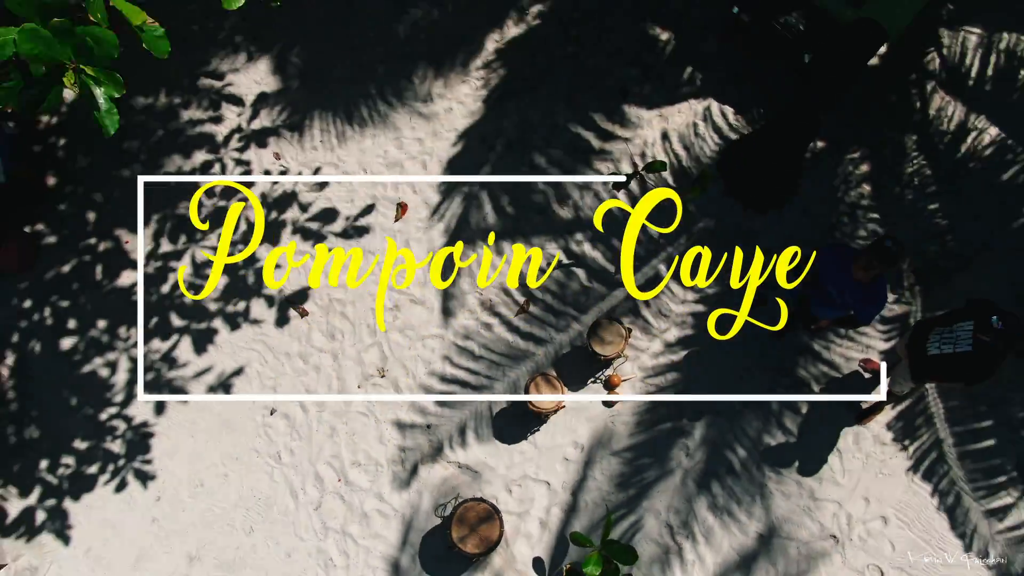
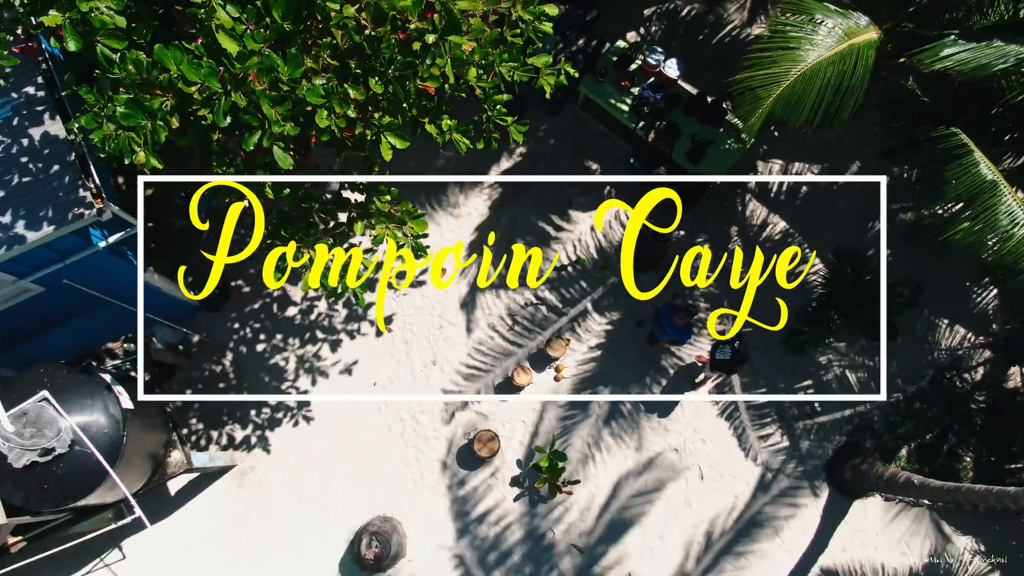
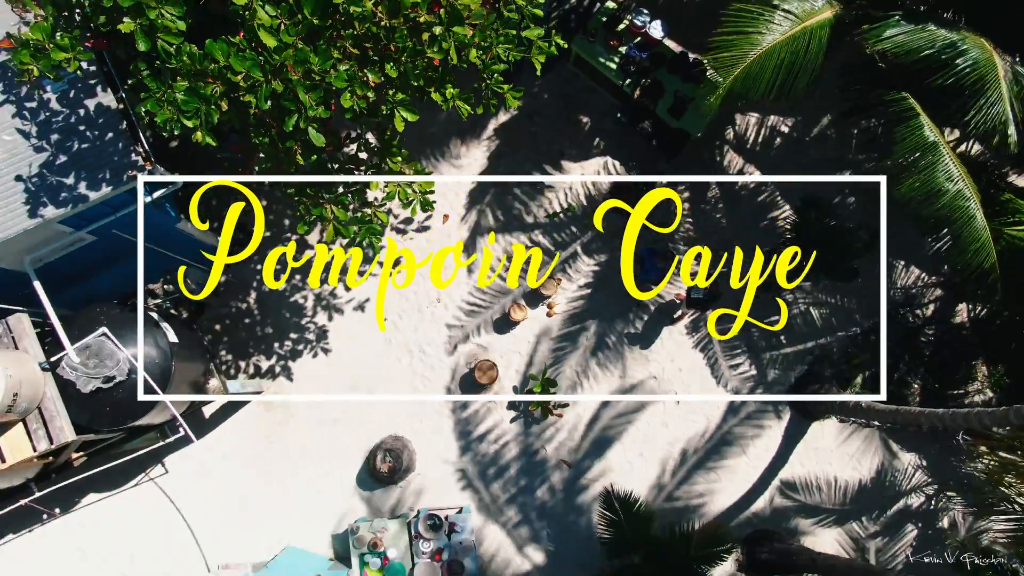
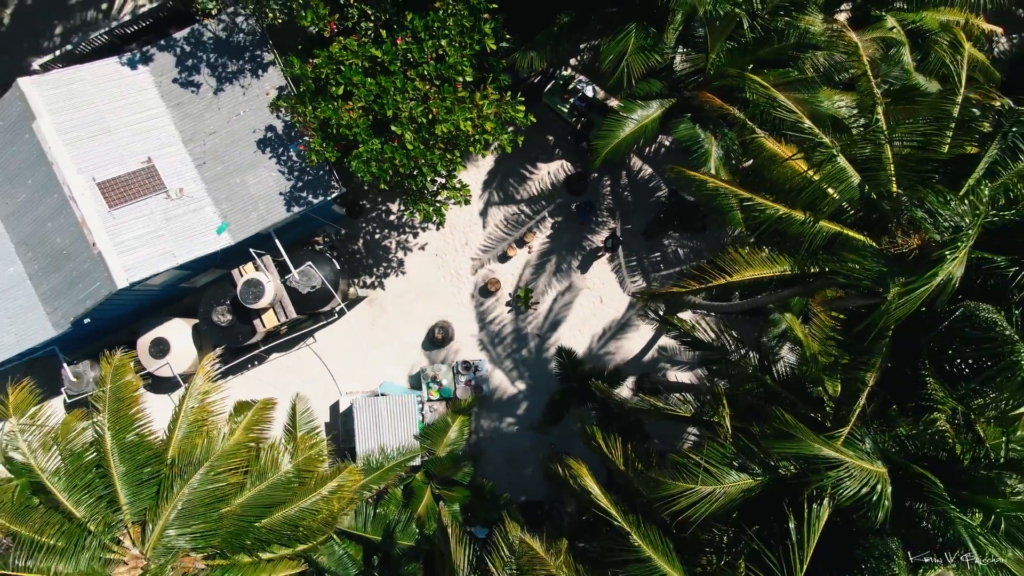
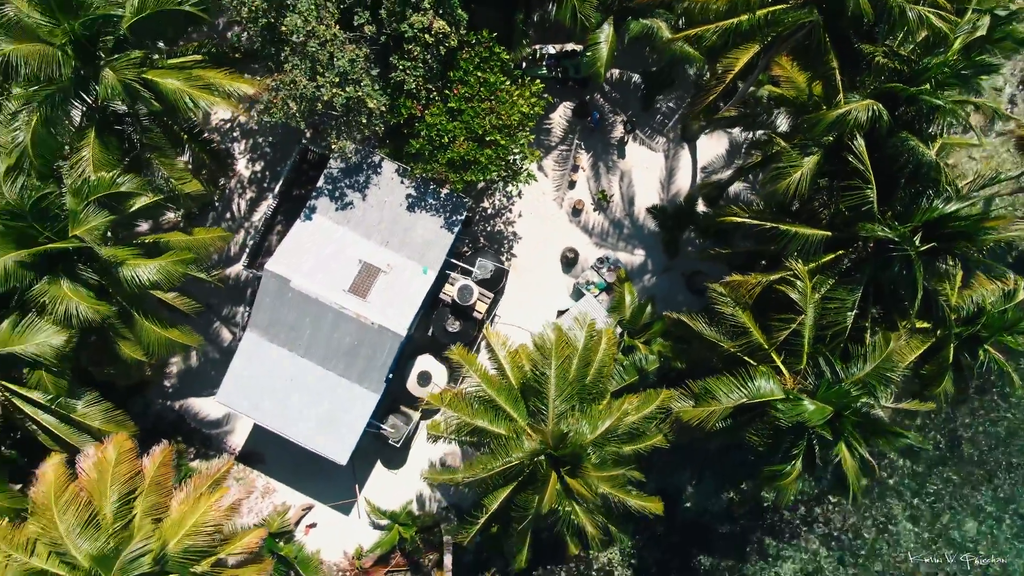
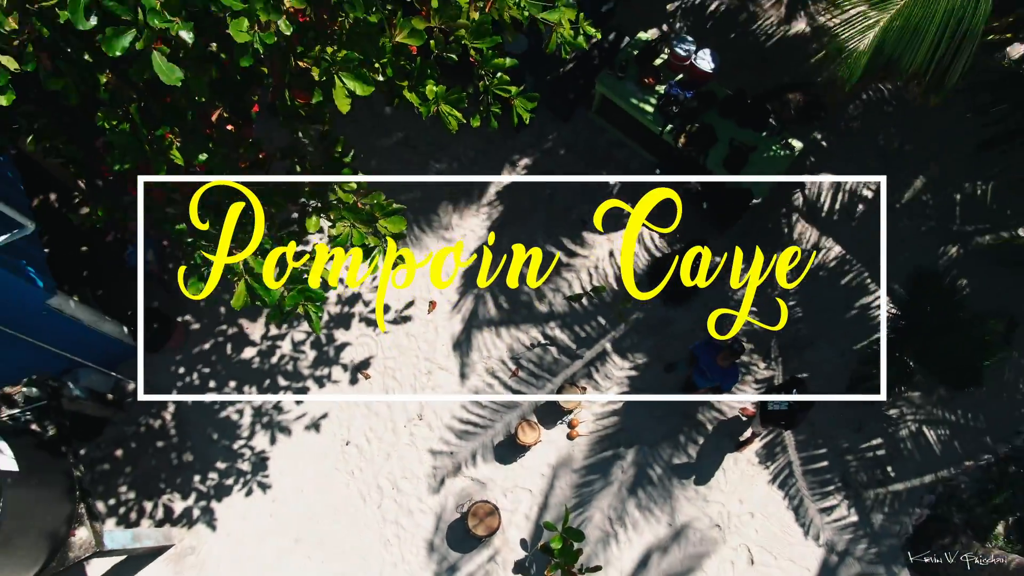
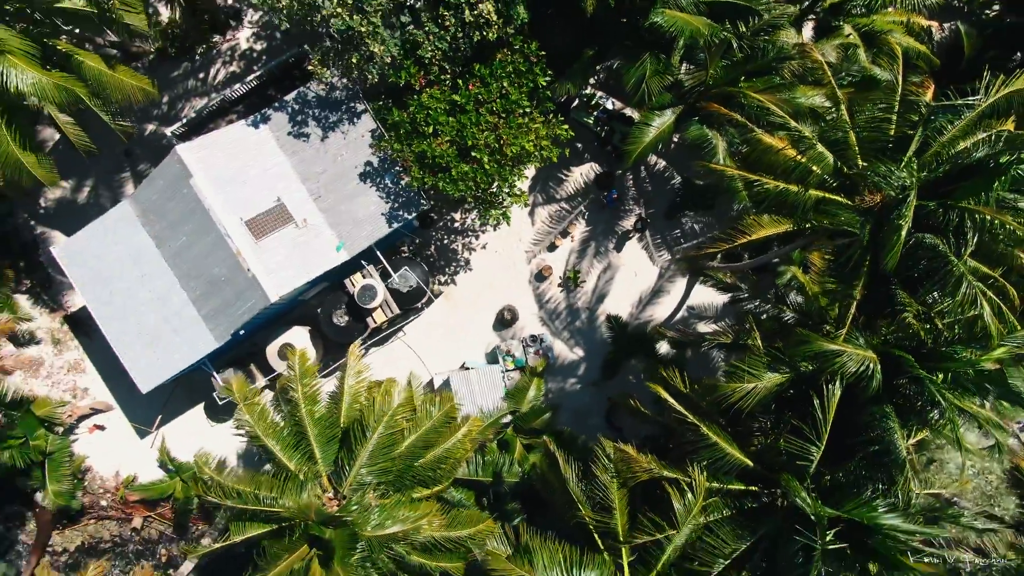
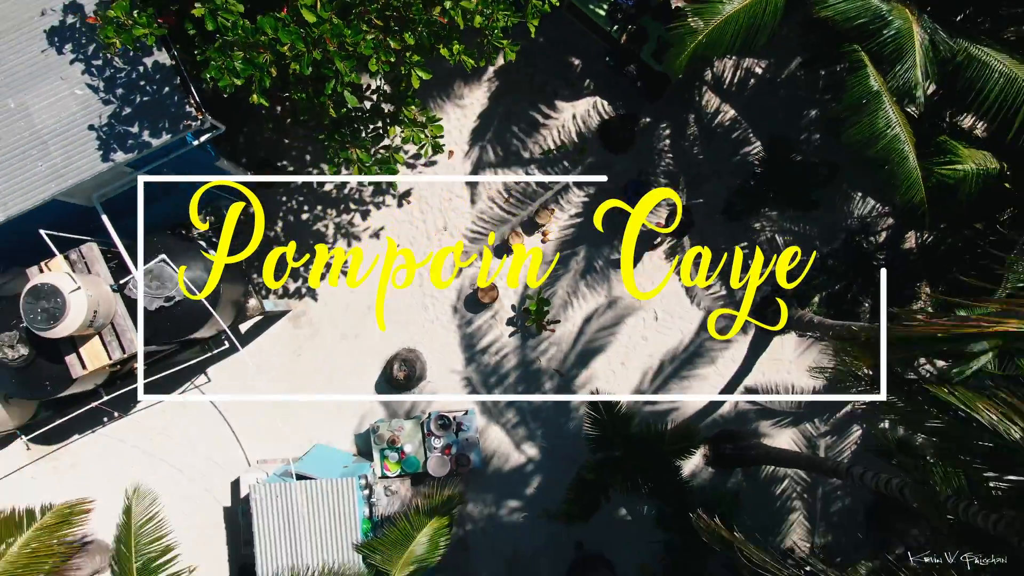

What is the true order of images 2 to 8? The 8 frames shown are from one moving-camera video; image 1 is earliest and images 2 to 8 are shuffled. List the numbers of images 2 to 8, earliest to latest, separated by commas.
6, 2, 3, 8, 4, 7, 5
